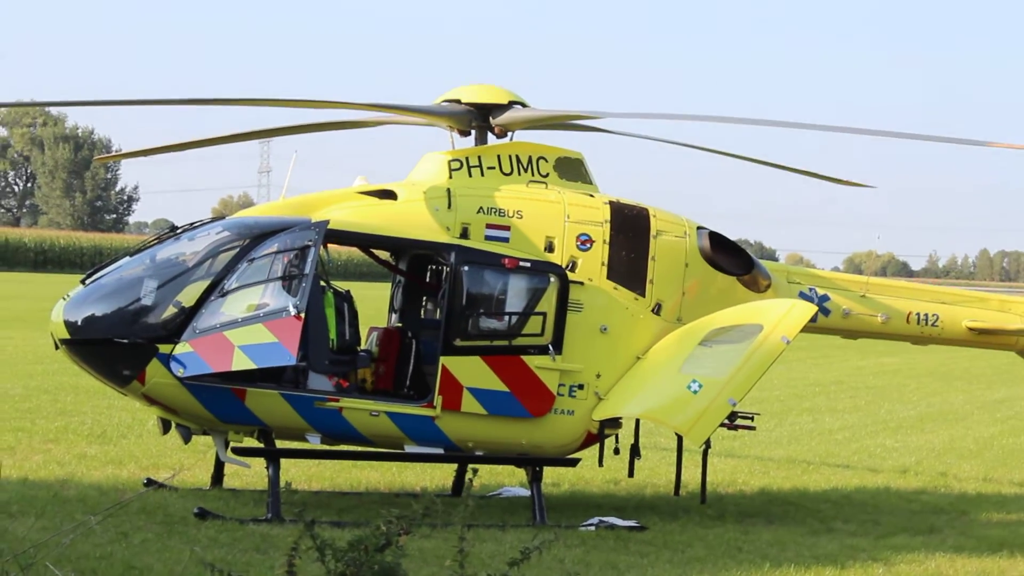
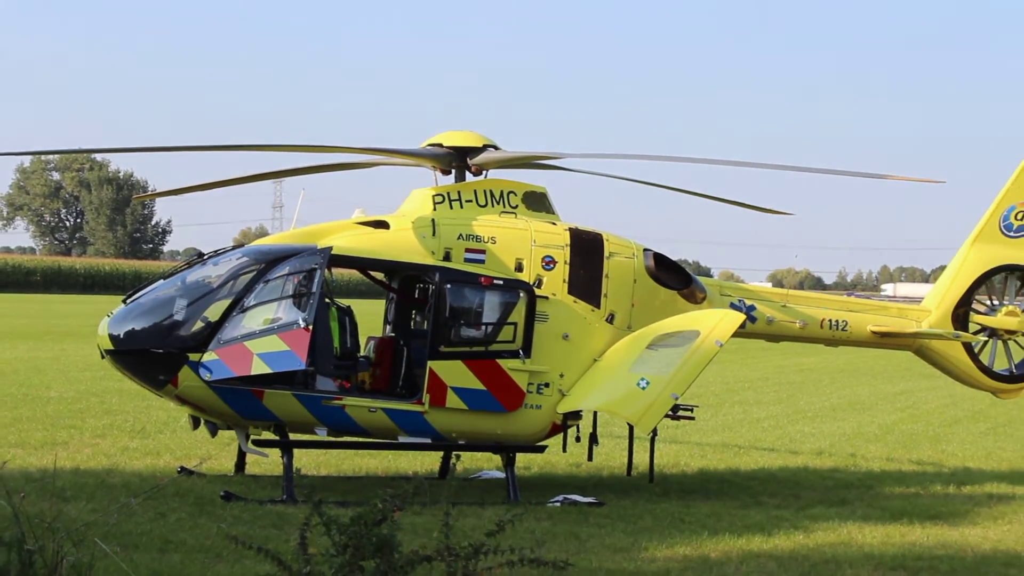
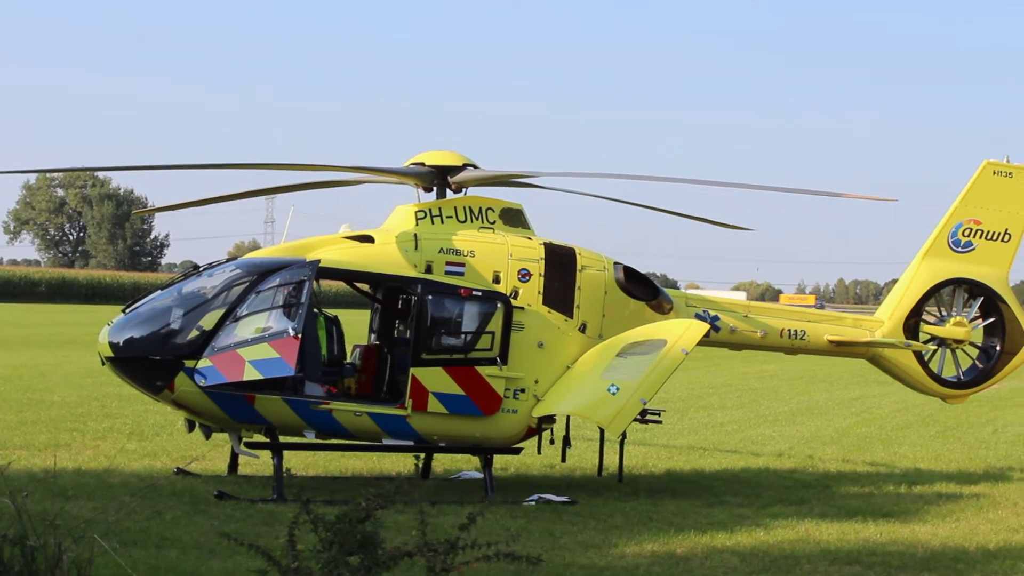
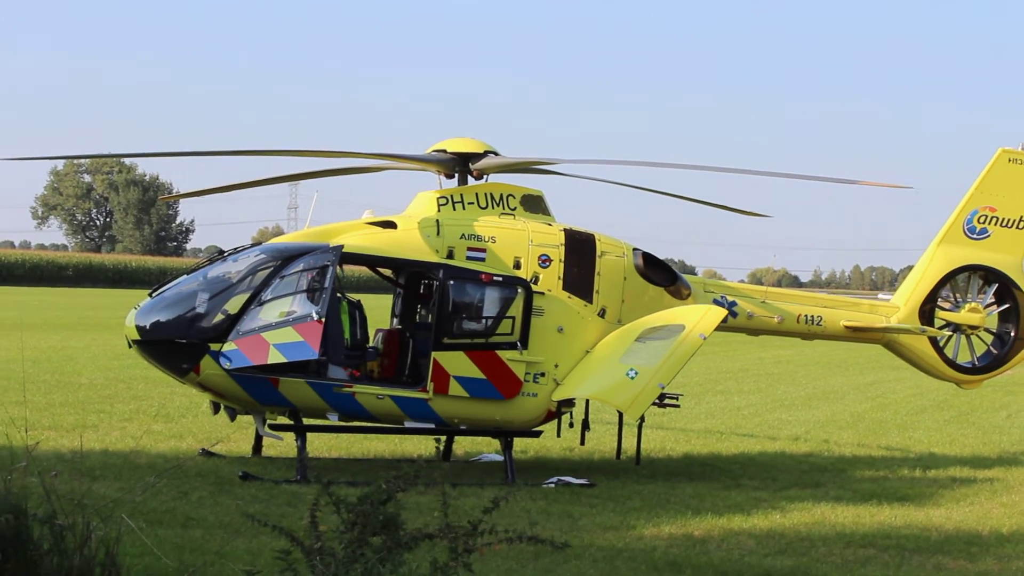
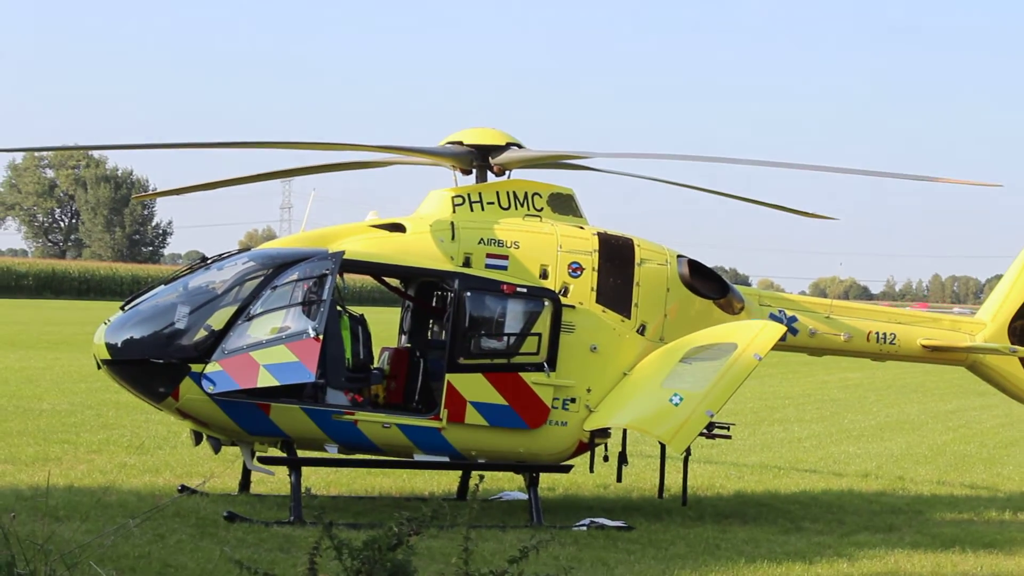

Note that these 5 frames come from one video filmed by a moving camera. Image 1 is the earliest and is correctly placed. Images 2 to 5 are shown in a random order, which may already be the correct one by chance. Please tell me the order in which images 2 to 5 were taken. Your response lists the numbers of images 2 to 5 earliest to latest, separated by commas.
5, 2, 3, 4
